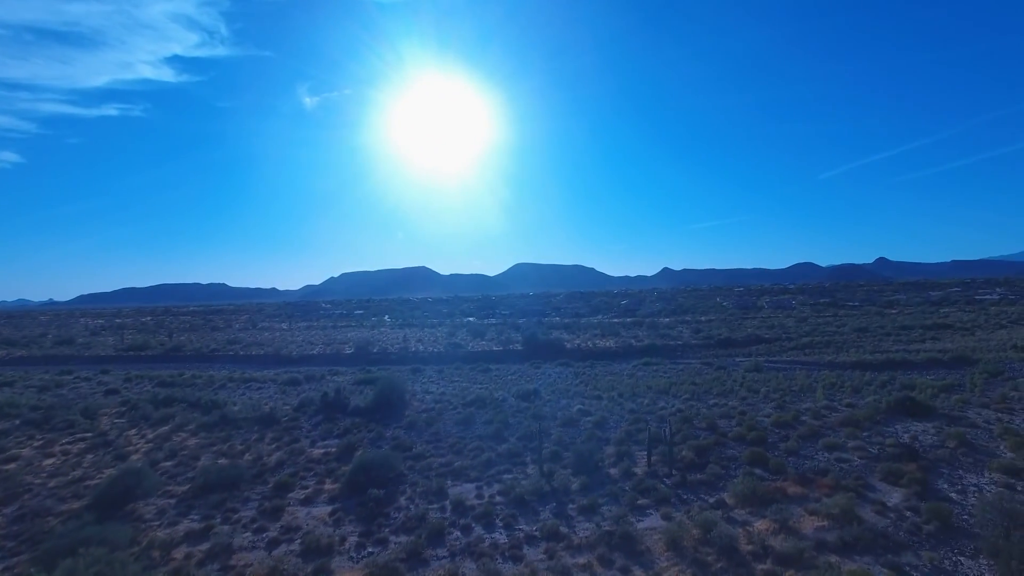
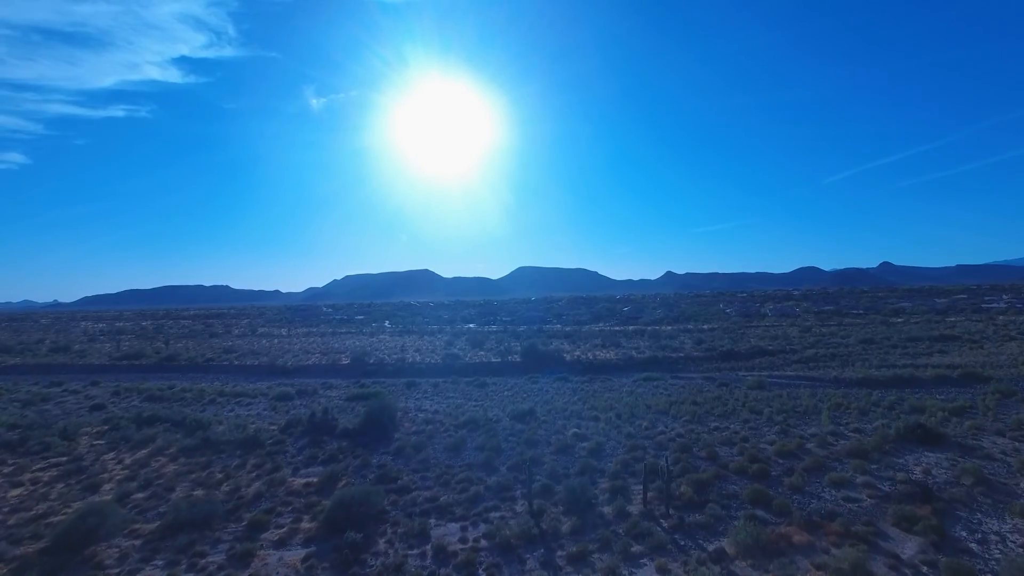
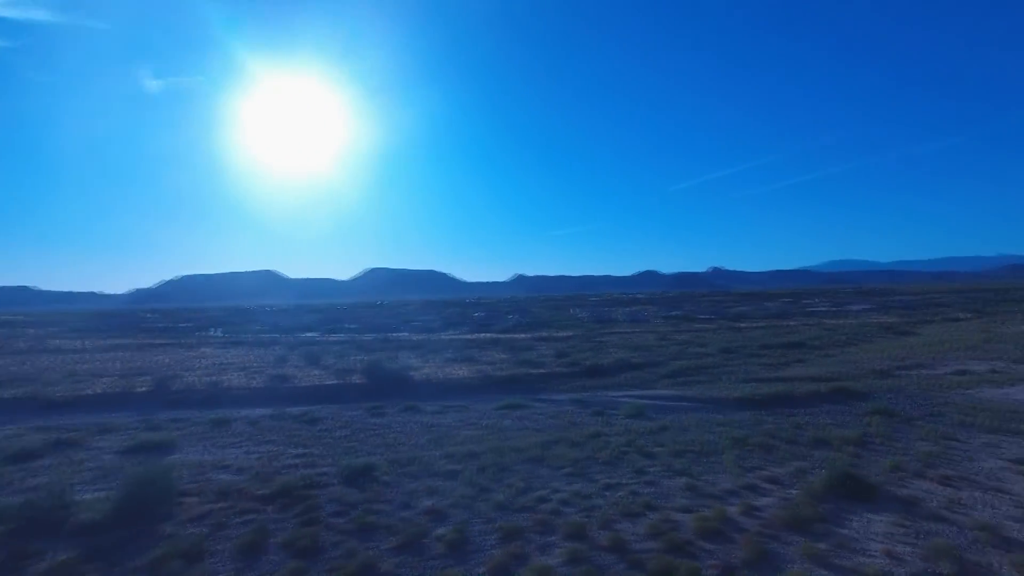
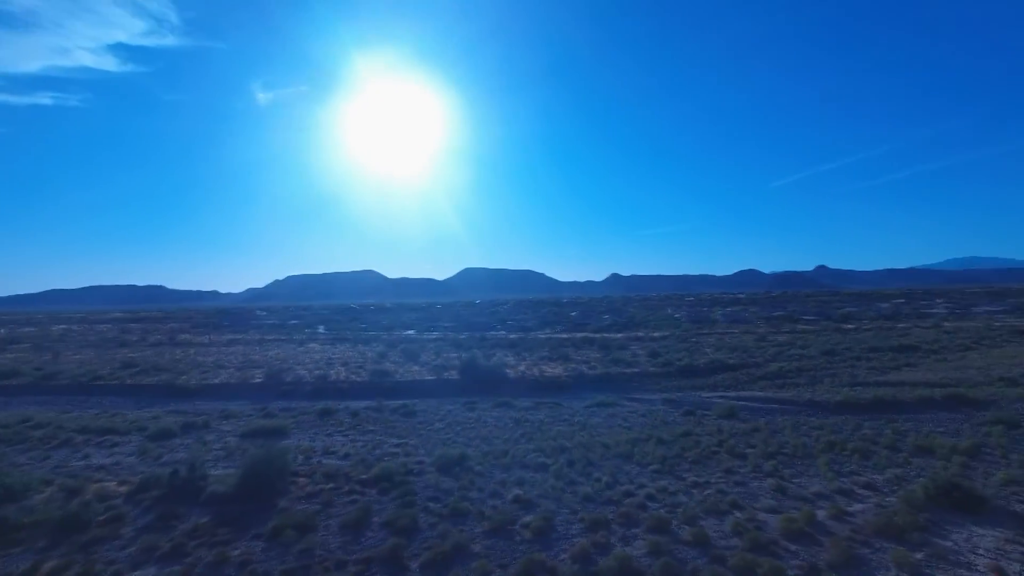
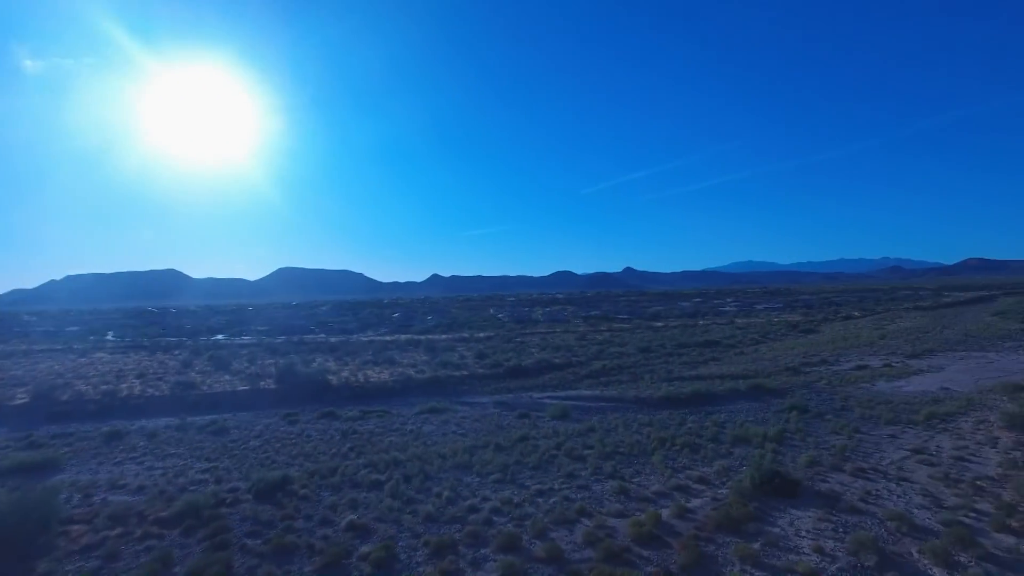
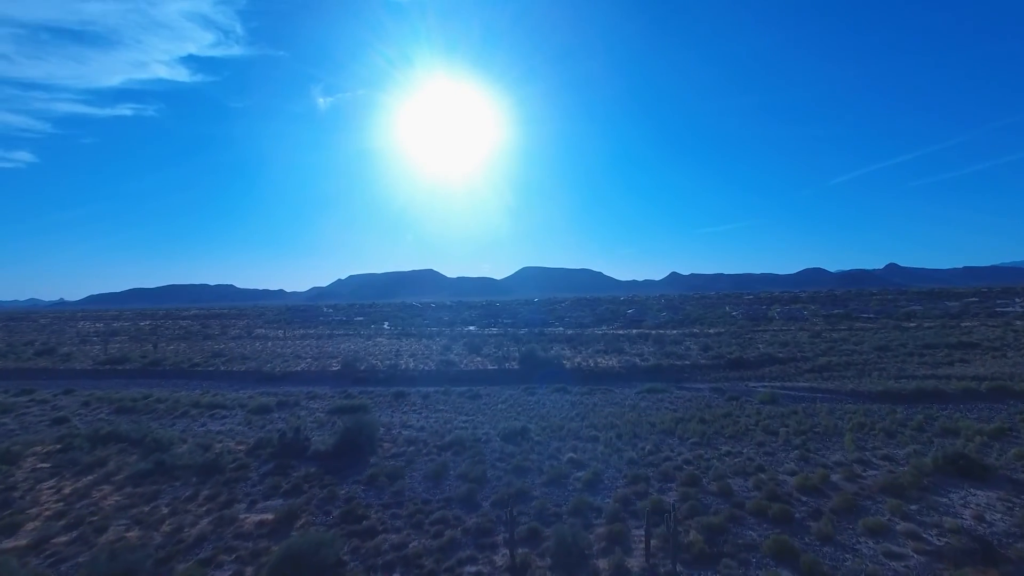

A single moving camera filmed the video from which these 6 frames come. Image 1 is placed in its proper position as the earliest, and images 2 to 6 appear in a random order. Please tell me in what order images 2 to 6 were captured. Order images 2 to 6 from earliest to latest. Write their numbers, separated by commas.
2, 6, 4, 3, 5
